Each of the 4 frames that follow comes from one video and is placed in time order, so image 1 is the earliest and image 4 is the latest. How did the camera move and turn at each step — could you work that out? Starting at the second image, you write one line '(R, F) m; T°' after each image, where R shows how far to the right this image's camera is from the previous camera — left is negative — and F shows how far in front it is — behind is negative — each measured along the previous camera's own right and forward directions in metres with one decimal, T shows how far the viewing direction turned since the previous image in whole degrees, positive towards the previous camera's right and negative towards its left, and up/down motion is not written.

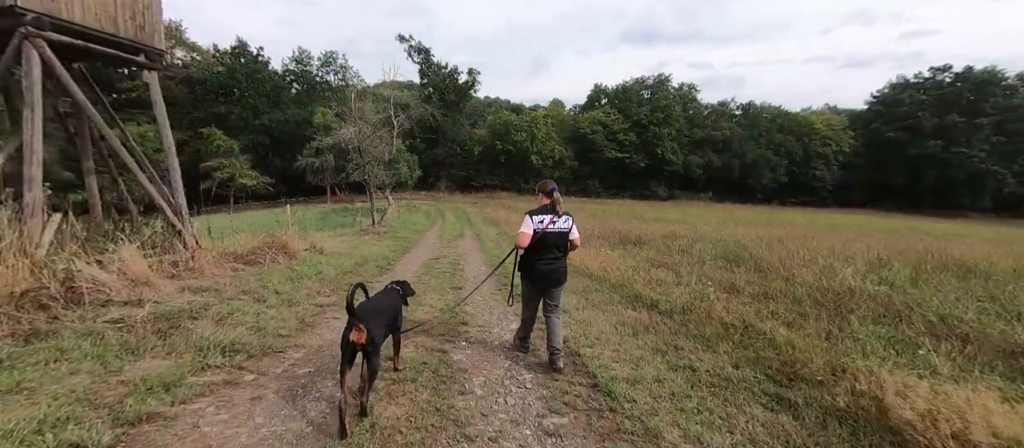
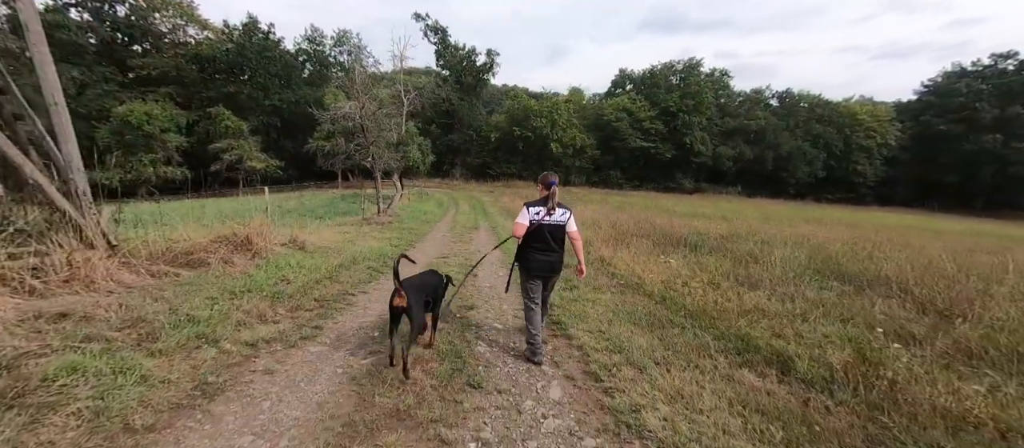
(-0.3, +2.2) m; -2°
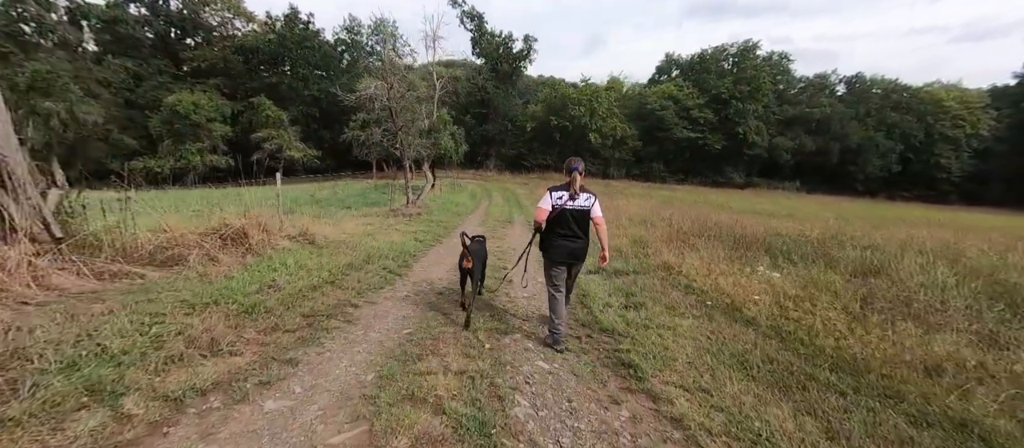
(-0.2, +1.5) m; -5°
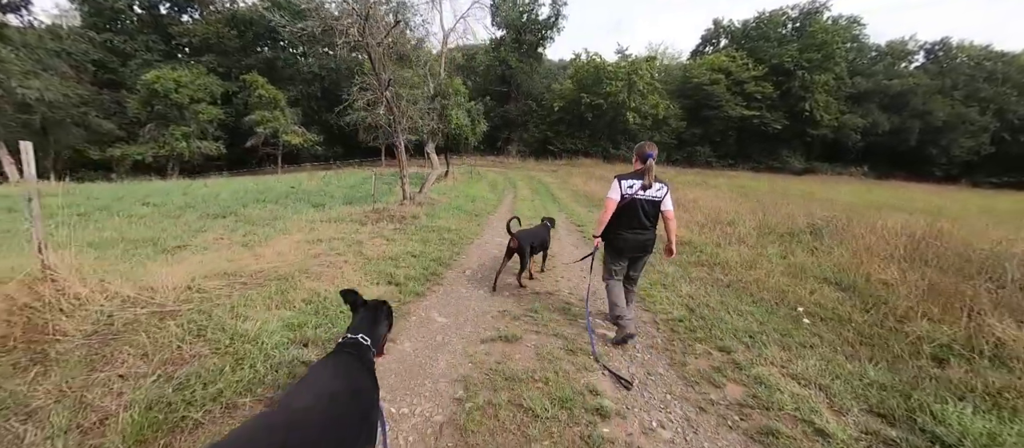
(-0.6, +5.1) m; -3°
